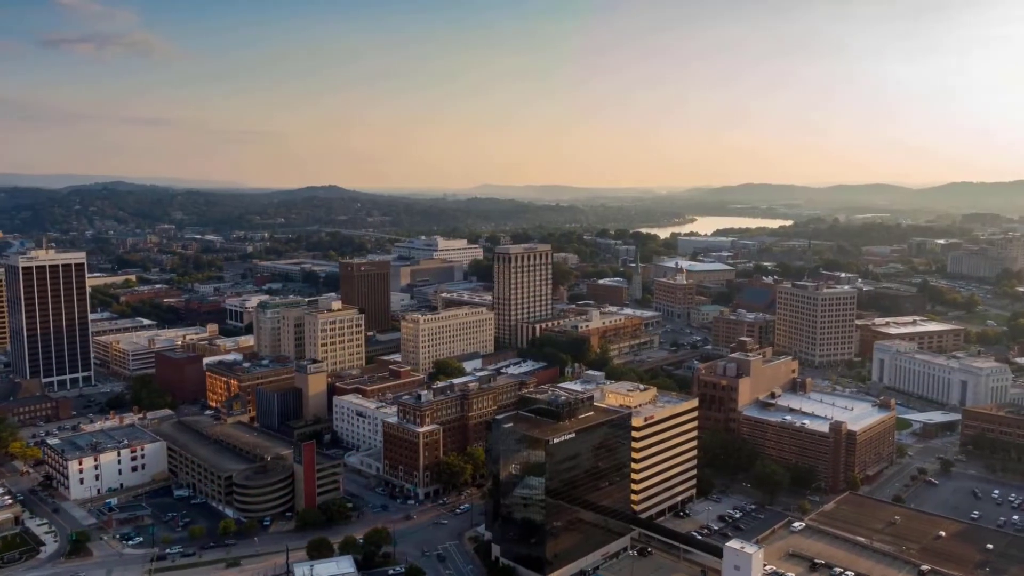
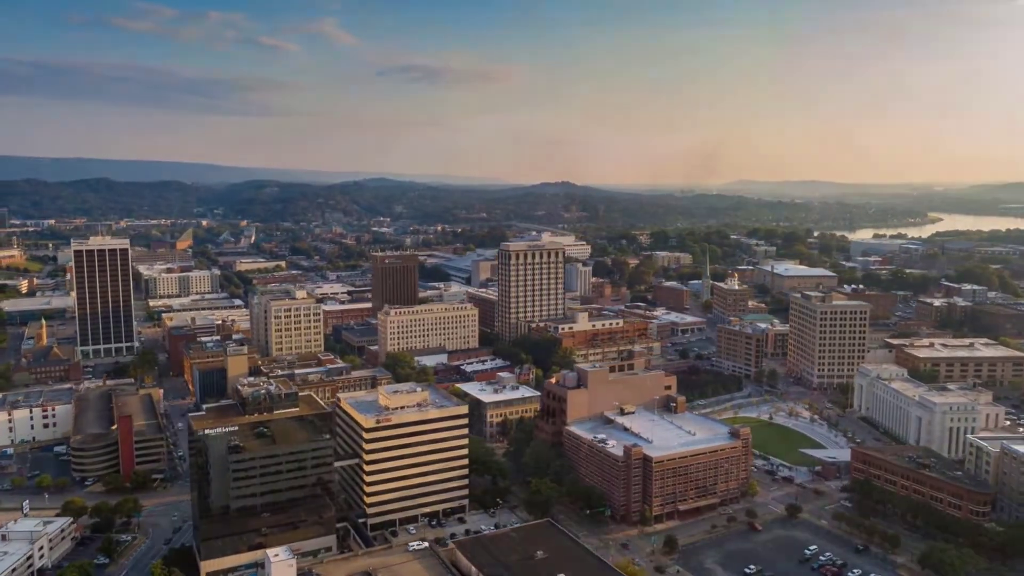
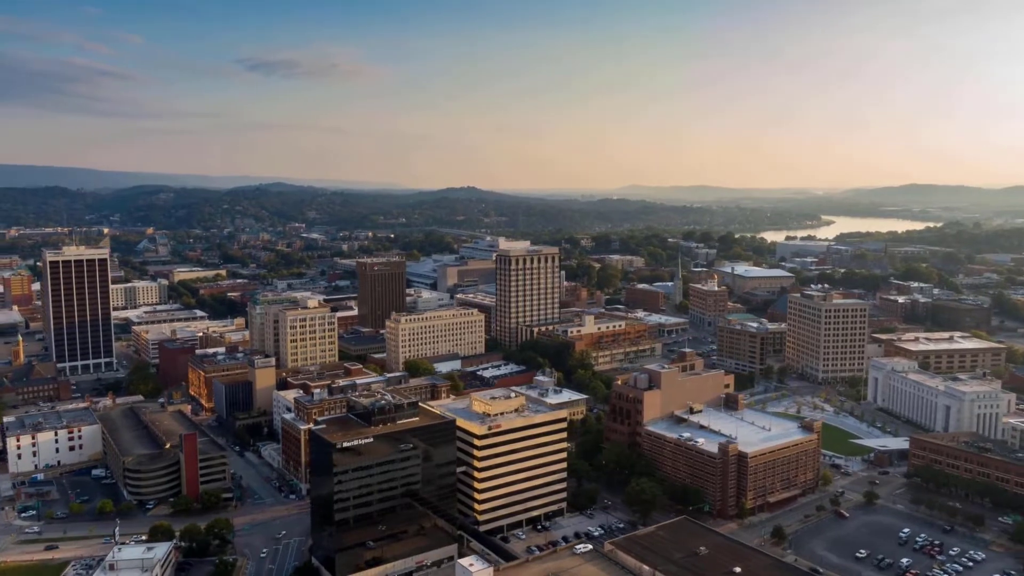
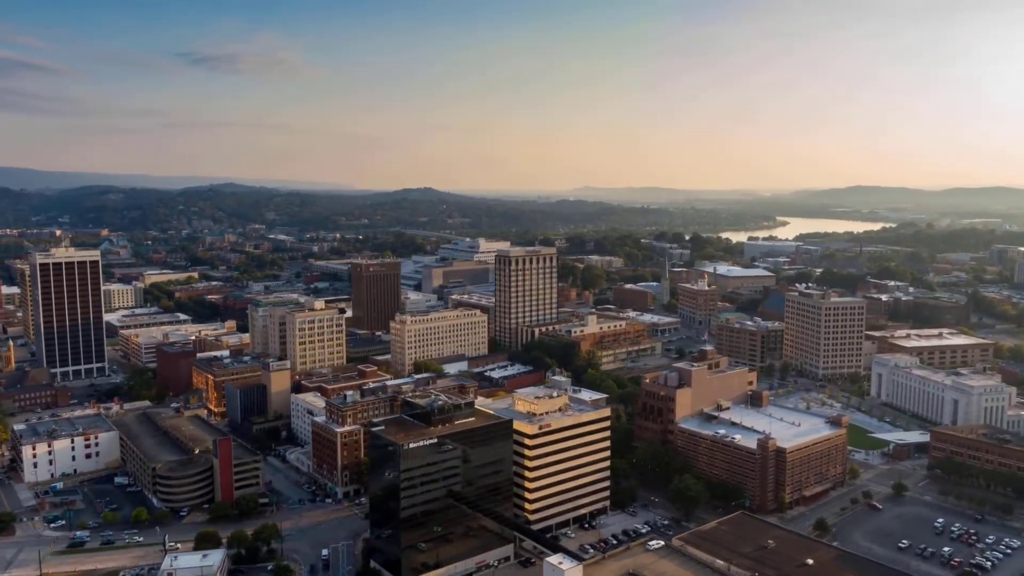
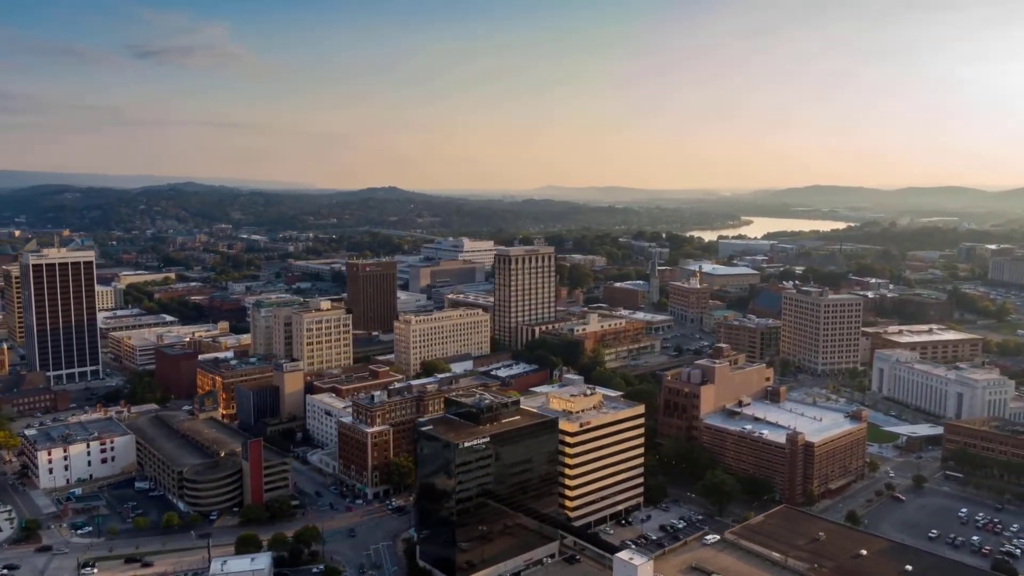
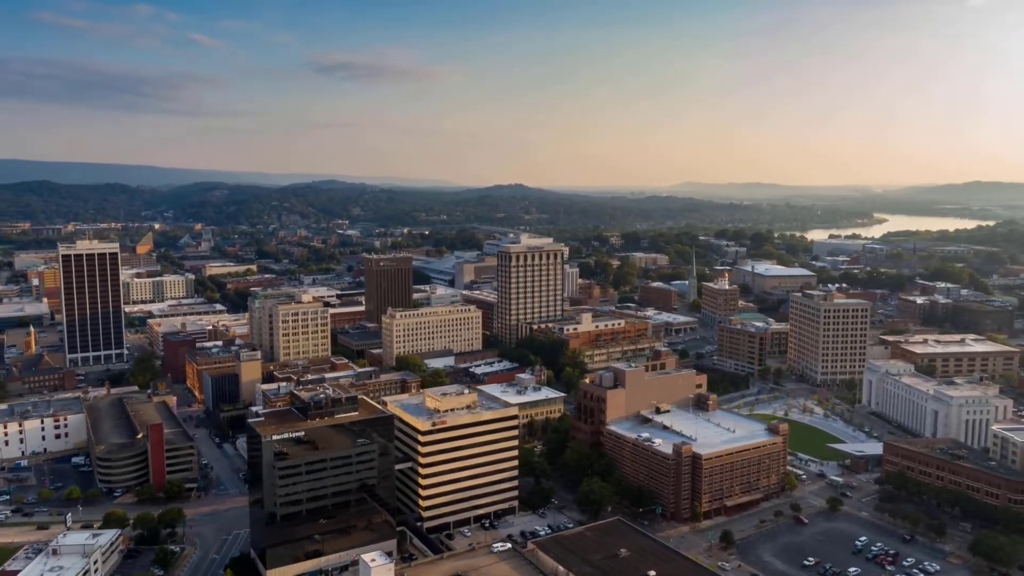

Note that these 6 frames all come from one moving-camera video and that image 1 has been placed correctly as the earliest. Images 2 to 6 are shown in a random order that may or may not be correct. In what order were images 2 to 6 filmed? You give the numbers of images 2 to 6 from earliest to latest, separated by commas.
5, 4, 3, 6, 2
